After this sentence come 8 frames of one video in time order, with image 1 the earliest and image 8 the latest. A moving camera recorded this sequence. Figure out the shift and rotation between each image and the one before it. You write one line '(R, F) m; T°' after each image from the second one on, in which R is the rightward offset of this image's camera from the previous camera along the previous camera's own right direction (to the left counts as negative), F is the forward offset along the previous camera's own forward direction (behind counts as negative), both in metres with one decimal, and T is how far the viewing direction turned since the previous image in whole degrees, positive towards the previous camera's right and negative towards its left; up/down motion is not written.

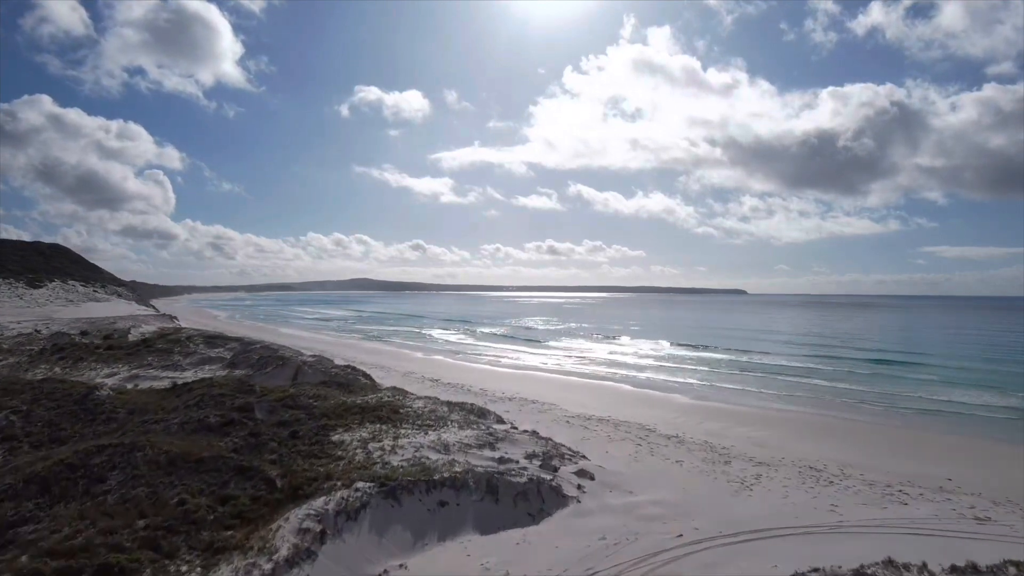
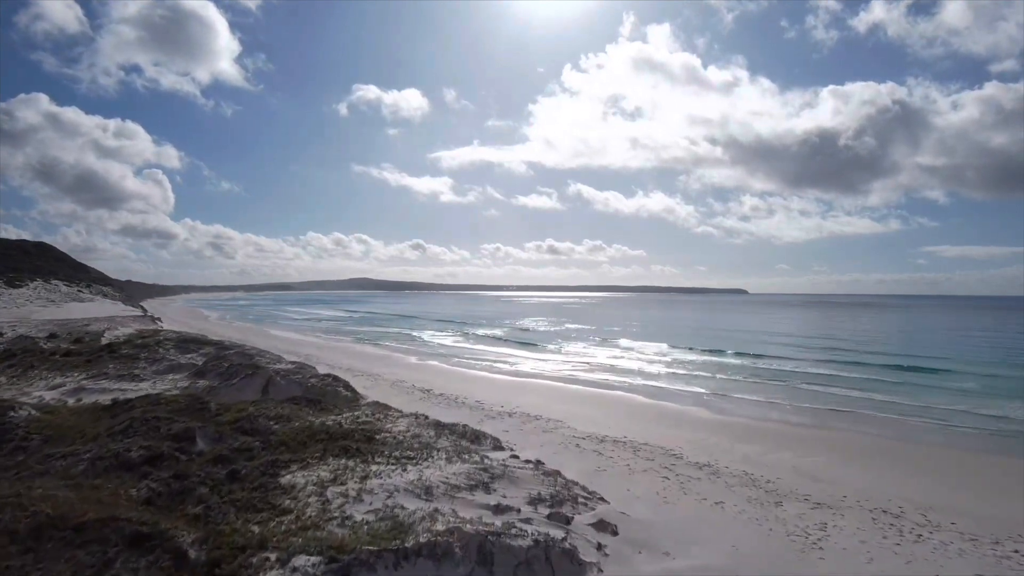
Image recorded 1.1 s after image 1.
(0.0, +2.1) m; 0°
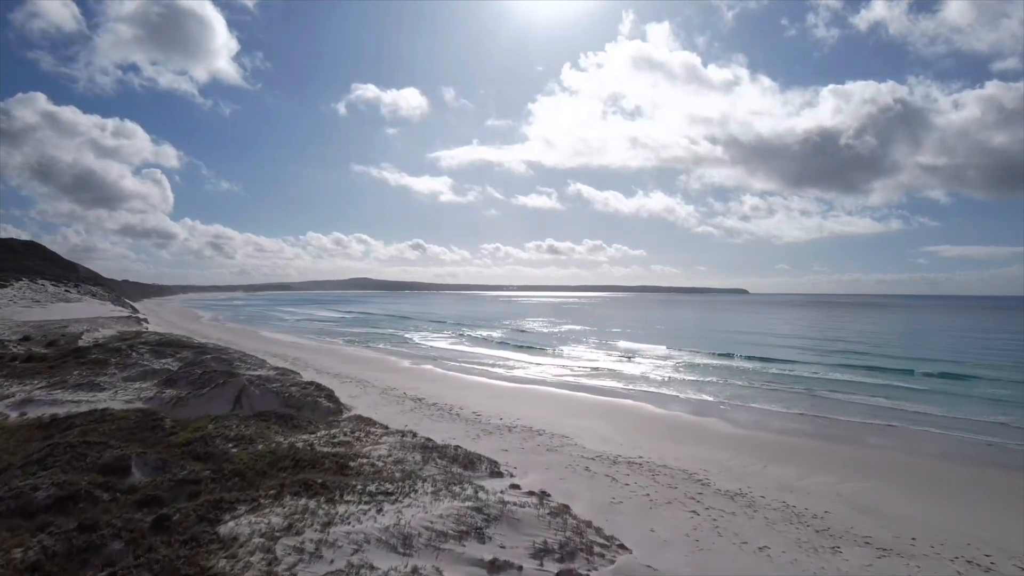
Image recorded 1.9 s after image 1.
(0.0, +1.6) m; 0°
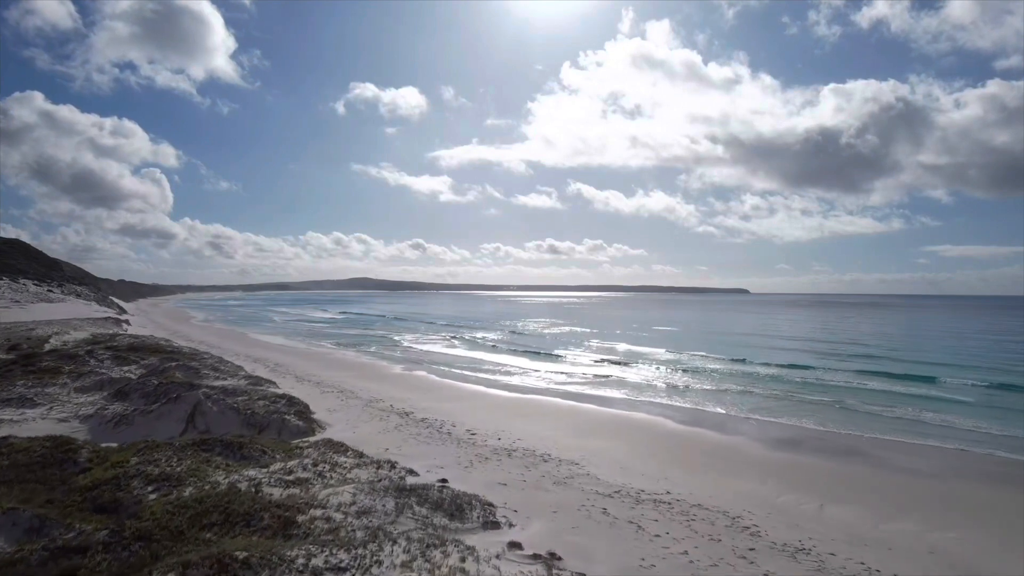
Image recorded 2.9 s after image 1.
(0.0, +2.1) m; 0°
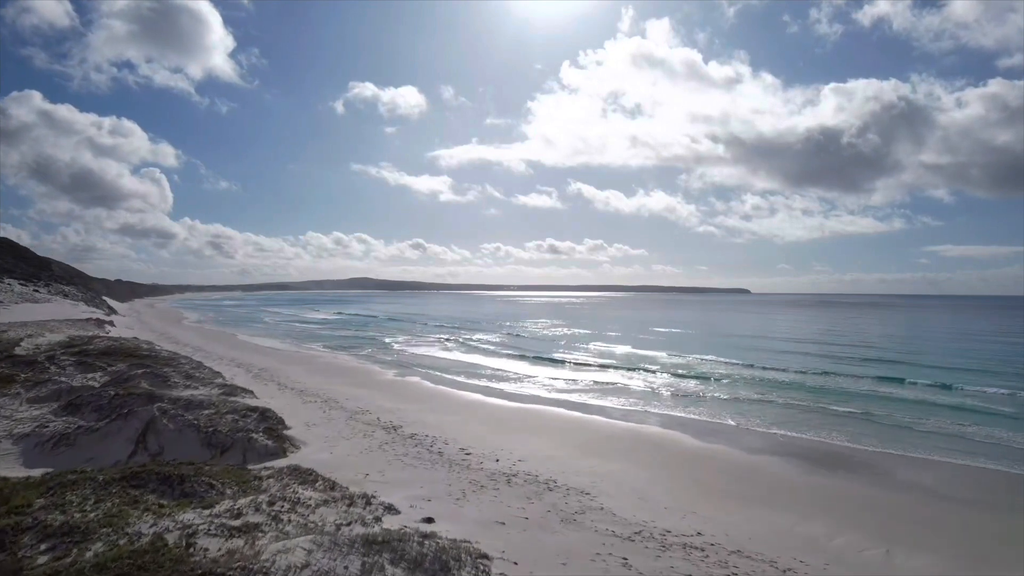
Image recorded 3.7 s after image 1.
(0.0, +1.6) m; 0°
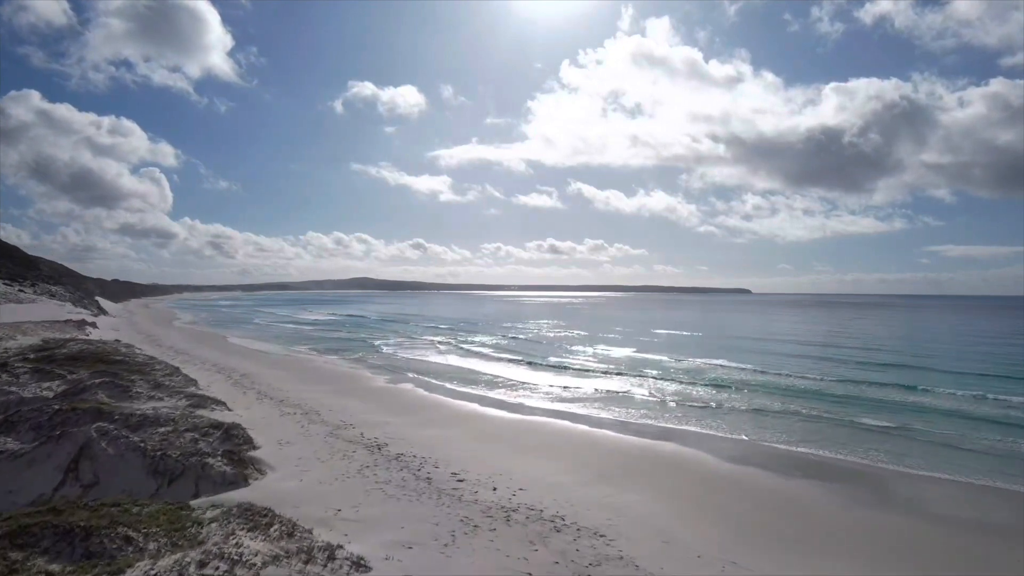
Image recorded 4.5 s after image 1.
(0.0, +1.6) m; 0°
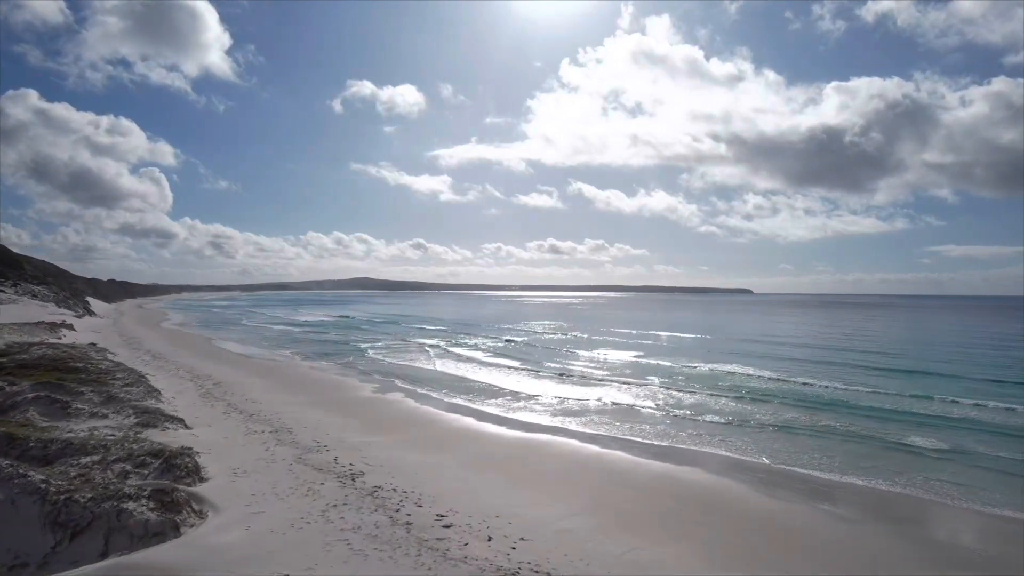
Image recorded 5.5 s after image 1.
(0.0, +2.0) m; 0°
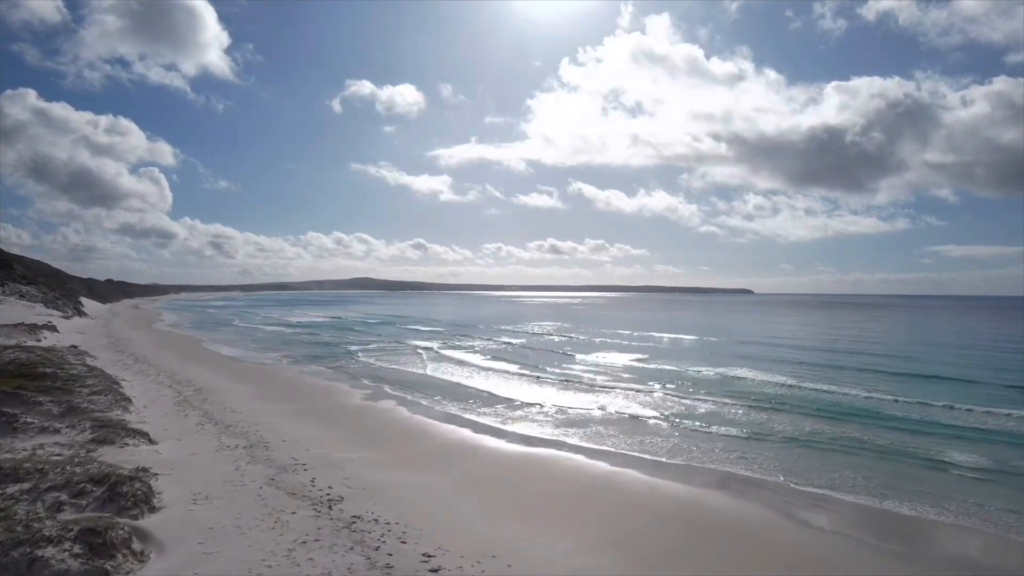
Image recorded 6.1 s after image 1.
(0.0, +1.3) m; 0°
